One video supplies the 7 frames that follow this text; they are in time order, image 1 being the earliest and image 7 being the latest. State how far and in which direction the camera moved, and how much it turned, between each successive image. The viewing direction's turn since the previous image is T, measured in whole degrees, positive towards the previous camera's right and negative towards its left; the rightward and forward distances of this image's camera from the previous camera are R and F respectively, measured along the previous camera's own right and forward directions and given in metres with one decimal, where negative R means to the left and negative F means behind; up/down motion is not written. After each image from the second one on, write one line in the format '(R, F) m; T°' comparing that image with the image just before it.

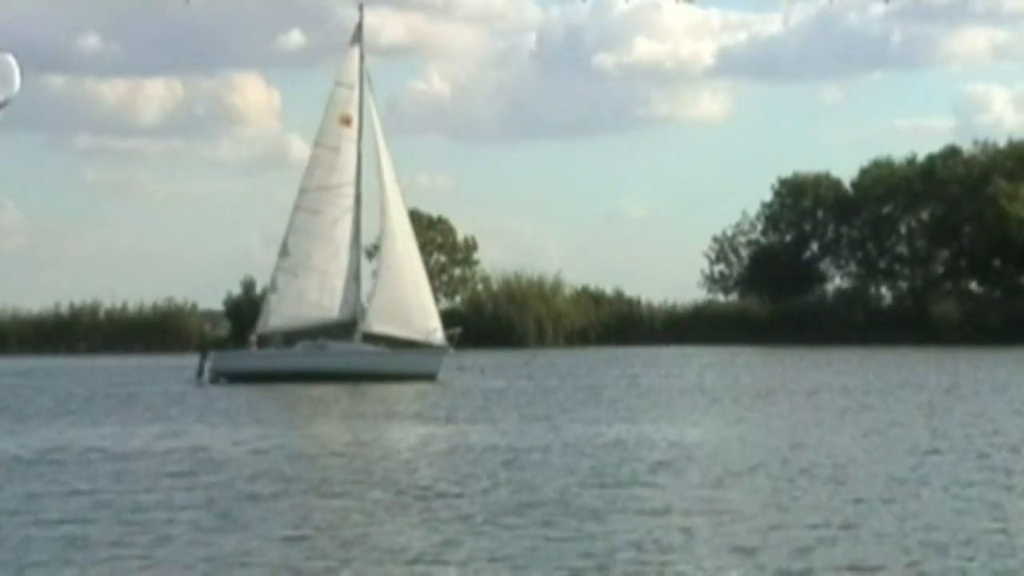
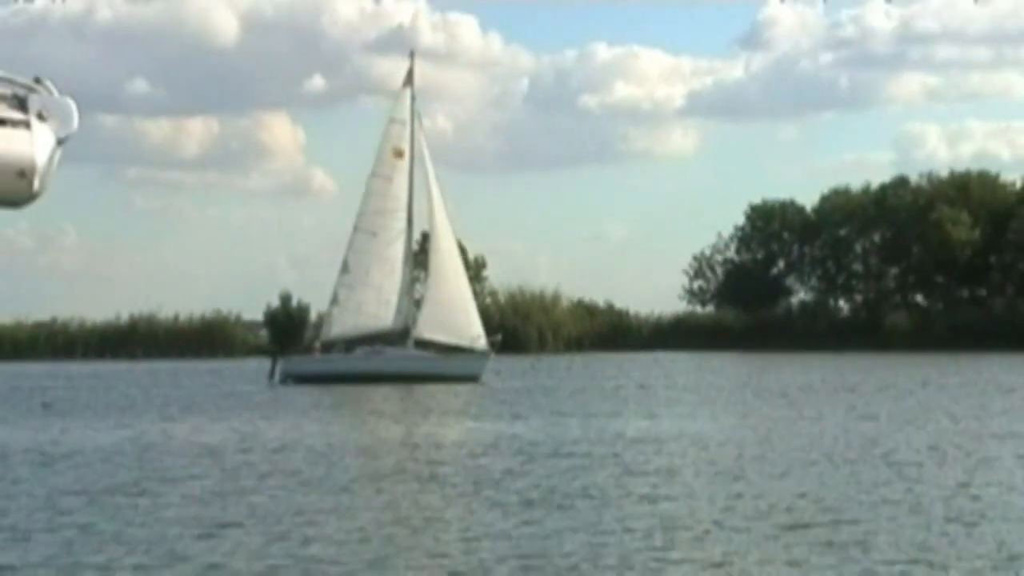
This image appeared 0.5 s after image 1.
(-0.4, -3.1) m; -1°
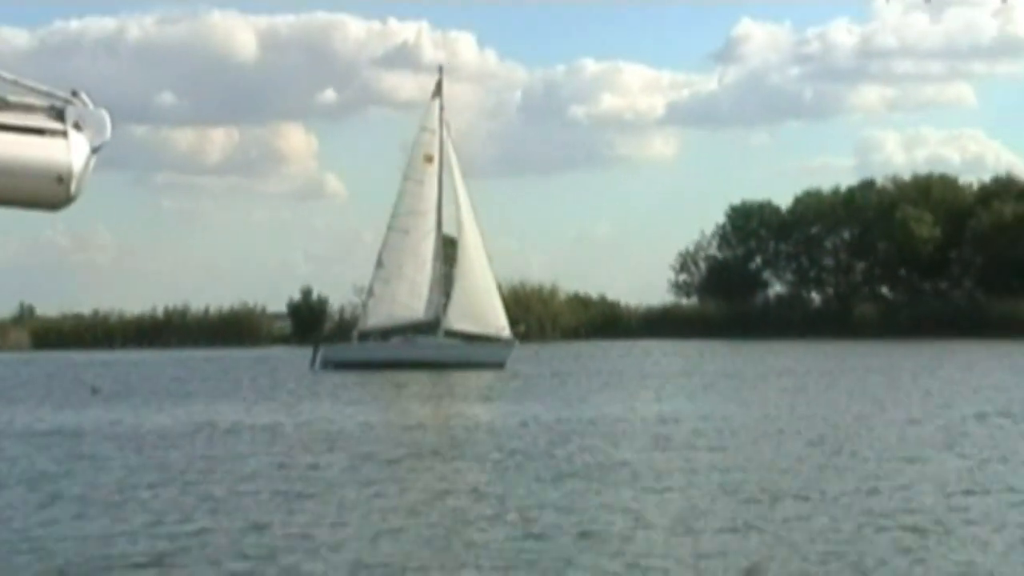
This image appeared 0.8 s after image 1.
(-0.2, -0.8) m; +1°
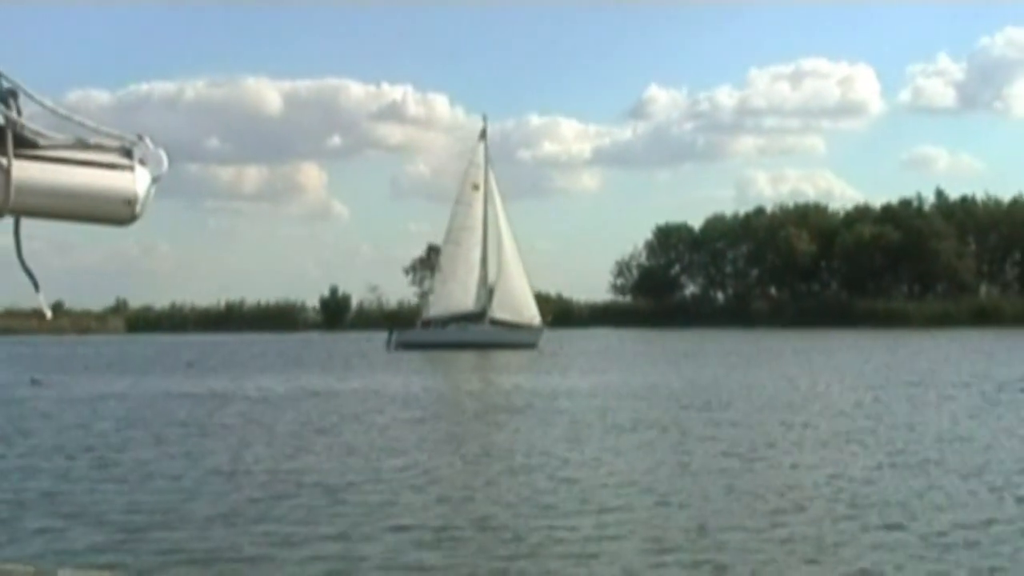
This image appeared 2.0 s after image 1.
(-0.6, -2.7) m; +4°
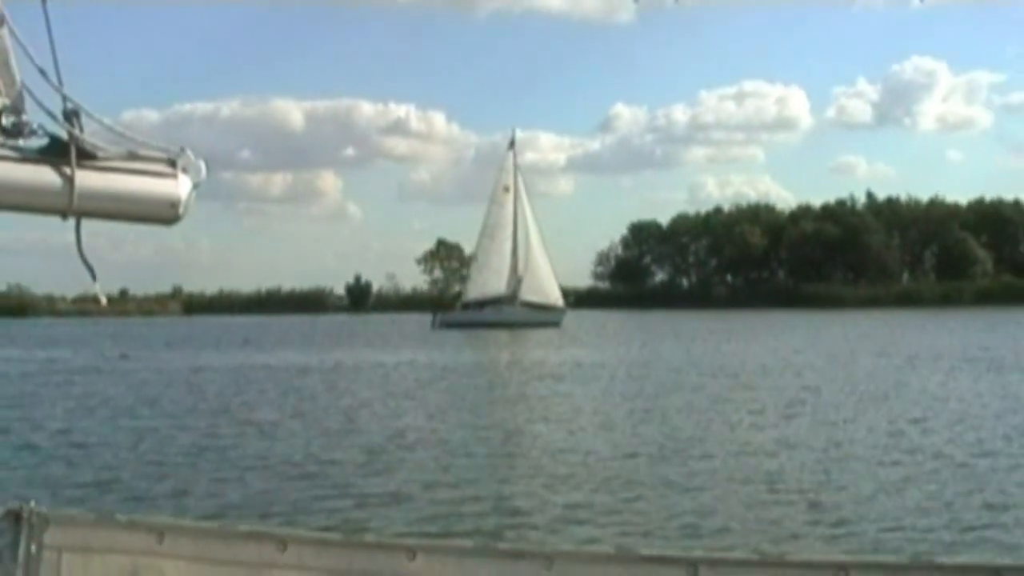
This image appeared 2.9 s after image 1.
(-0.7, -2.0) m; +3°
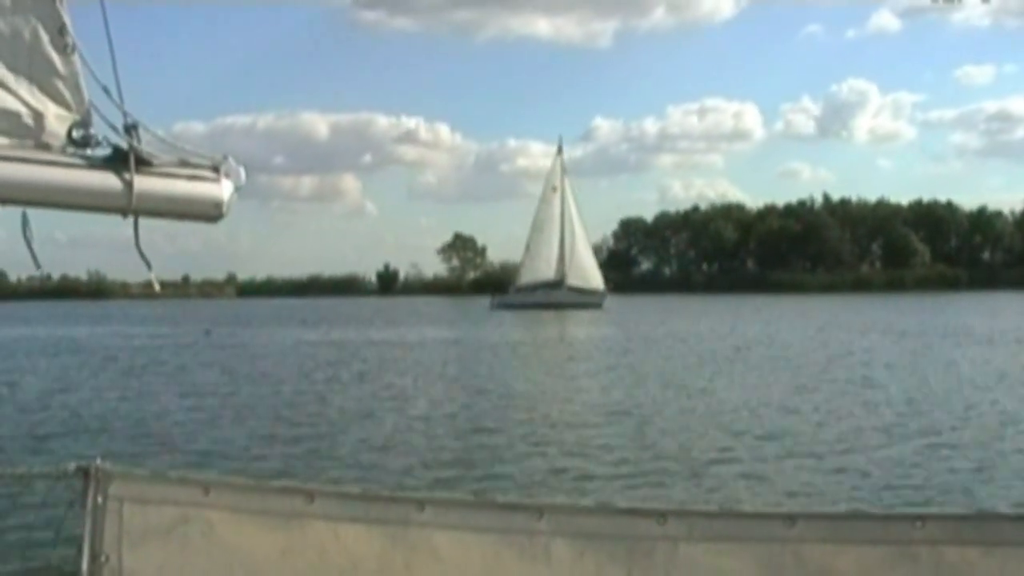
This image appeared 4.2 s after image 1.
(-0.1, -2.3) m; +1°
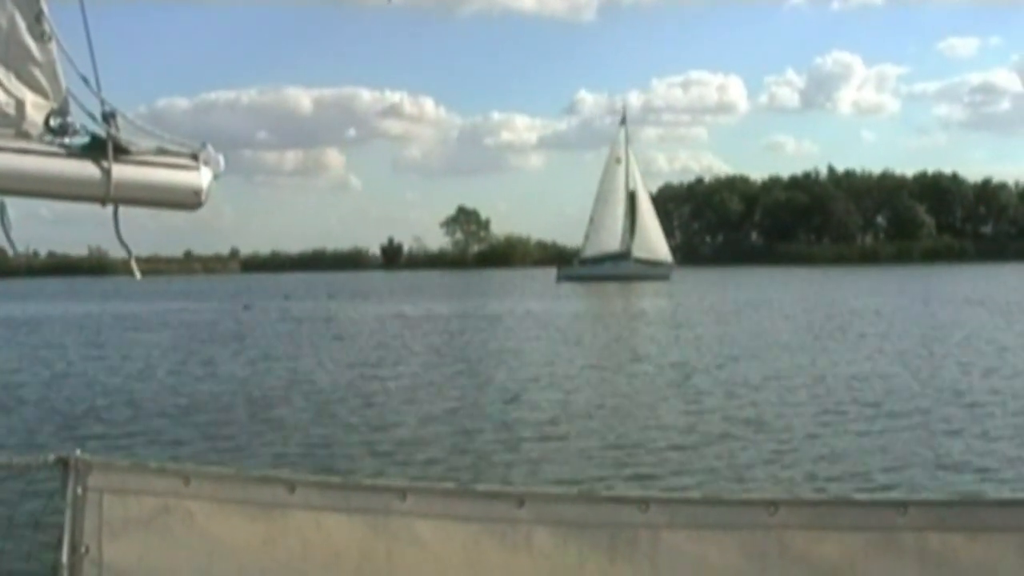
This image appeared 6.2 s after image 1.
(0.0, 0.0) m; 0°
